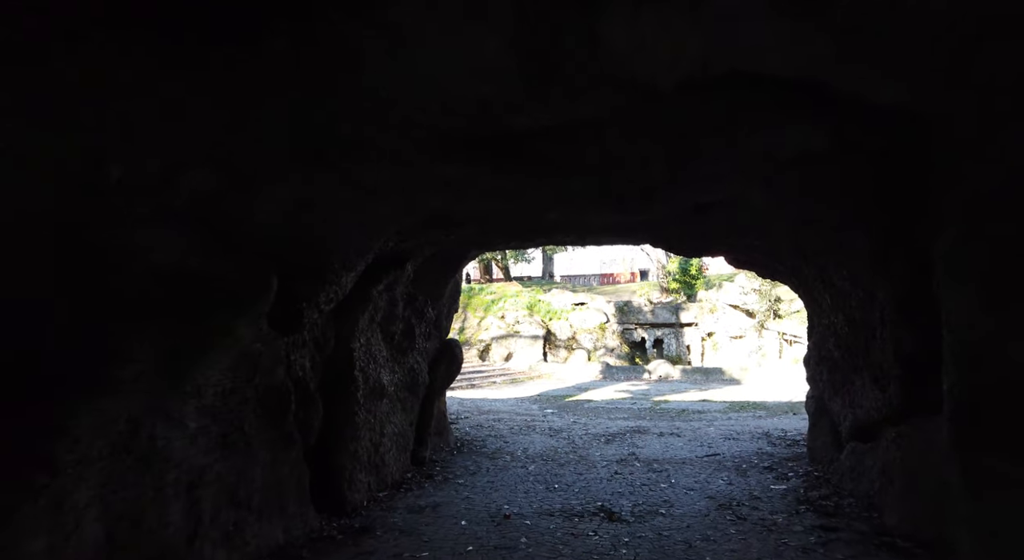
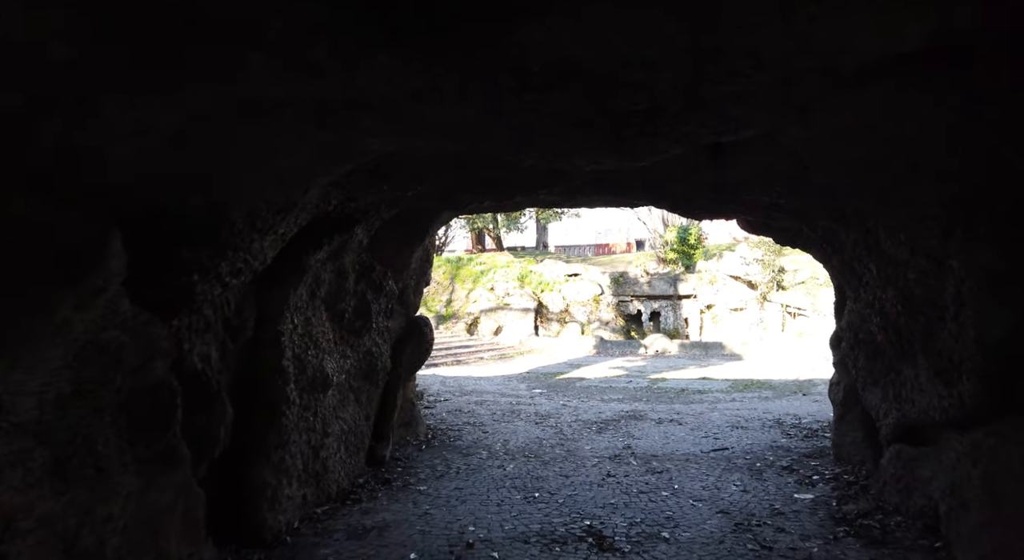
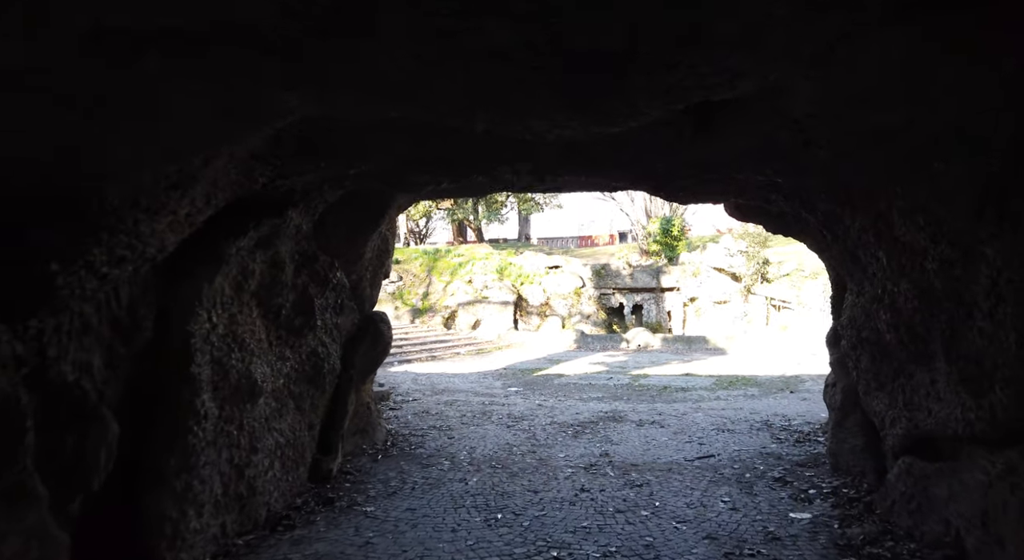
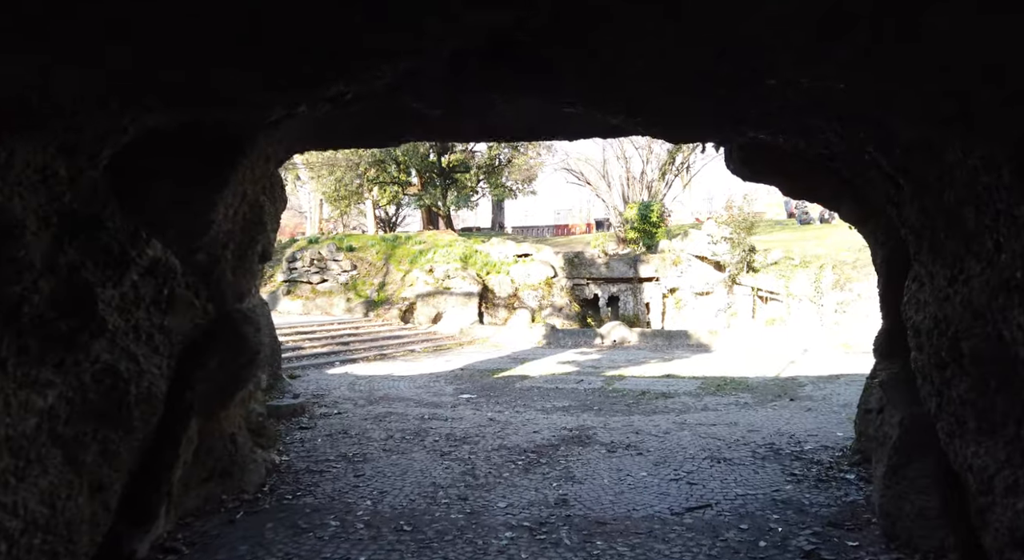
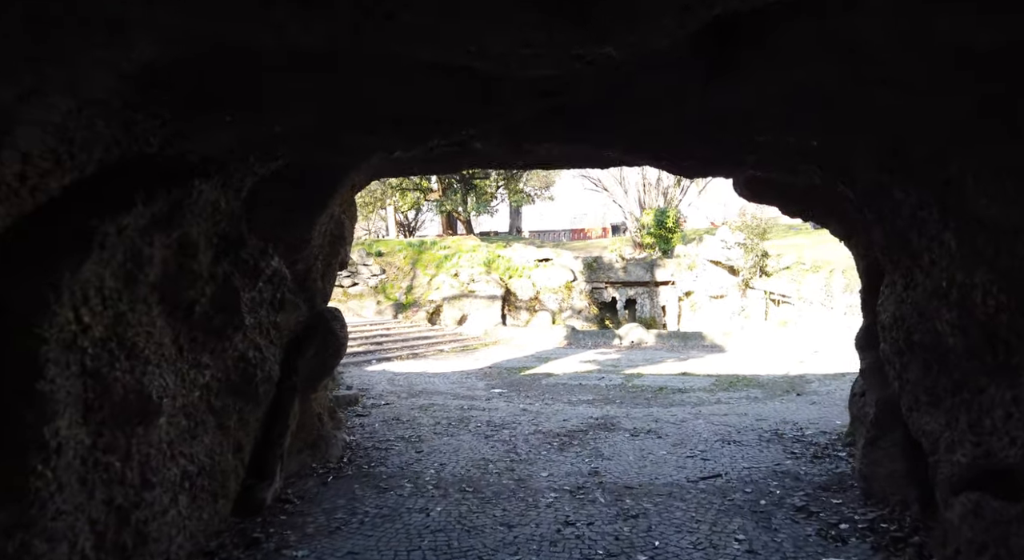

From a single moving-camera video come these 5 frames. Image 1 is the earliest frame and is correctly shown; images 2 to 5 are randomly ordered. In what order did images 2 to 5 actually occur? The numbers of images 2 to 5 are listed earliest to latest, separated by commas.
2, 3, 5, 4
